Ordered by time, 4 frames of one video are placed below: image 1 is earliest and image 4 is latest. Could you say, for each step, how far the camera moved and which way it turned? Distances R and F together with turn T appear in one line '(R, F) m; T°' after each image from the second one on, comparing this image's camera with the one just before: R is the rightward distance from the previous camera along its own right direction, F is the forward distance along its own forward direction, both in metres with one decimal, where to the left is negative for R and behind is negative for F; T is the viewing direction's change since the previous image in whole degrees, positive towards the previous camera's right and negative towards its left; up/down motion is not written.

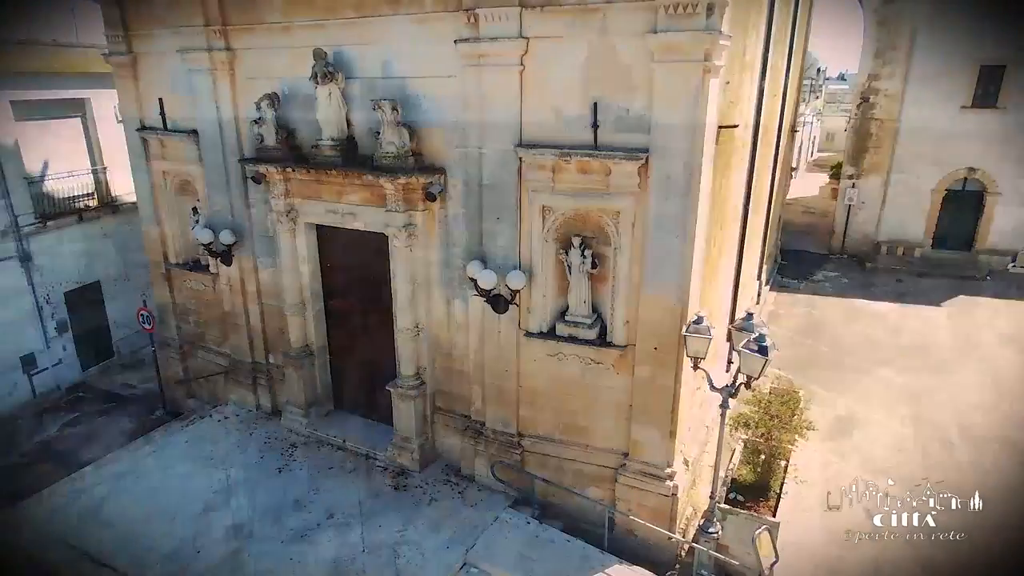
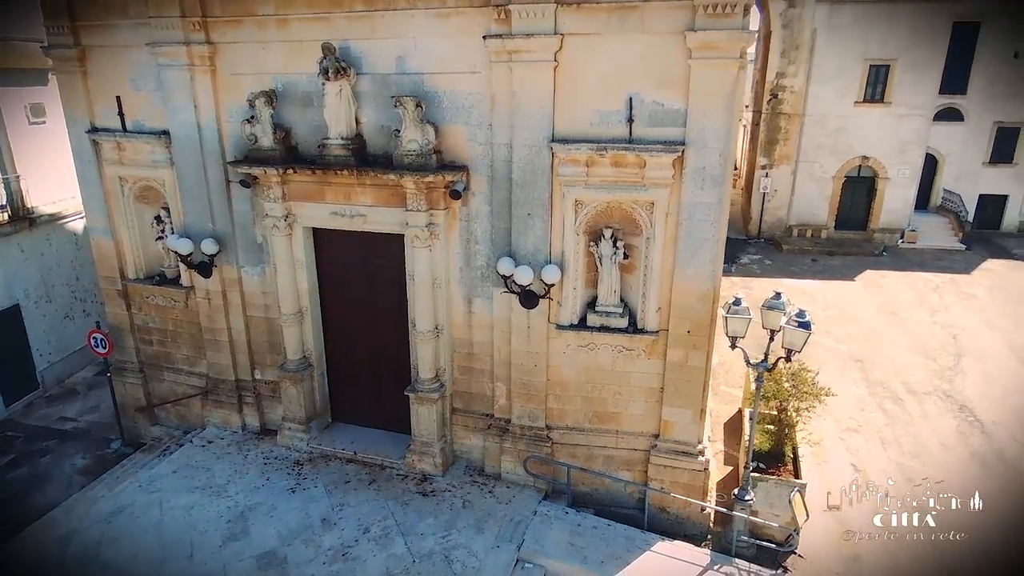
(-1.9, +0.1) m; +11°
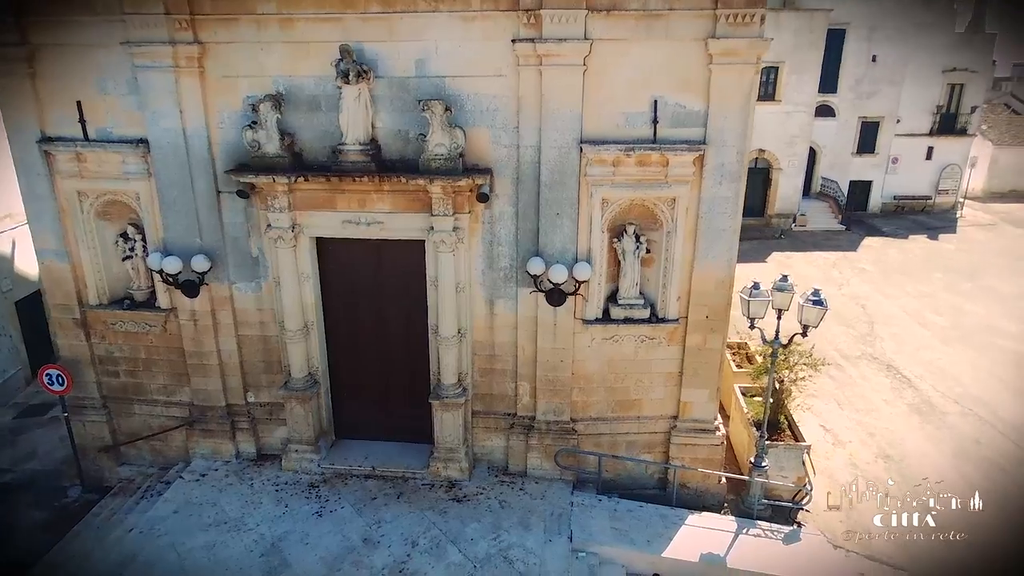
(-2.1, +0.1) m; +12°
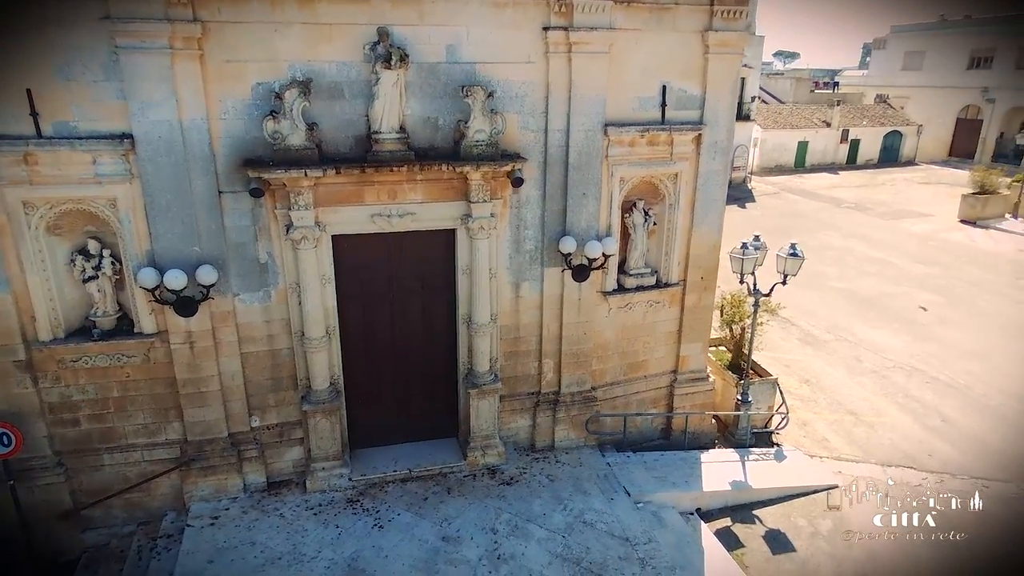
(-3.3, +0.4) m; +19°
